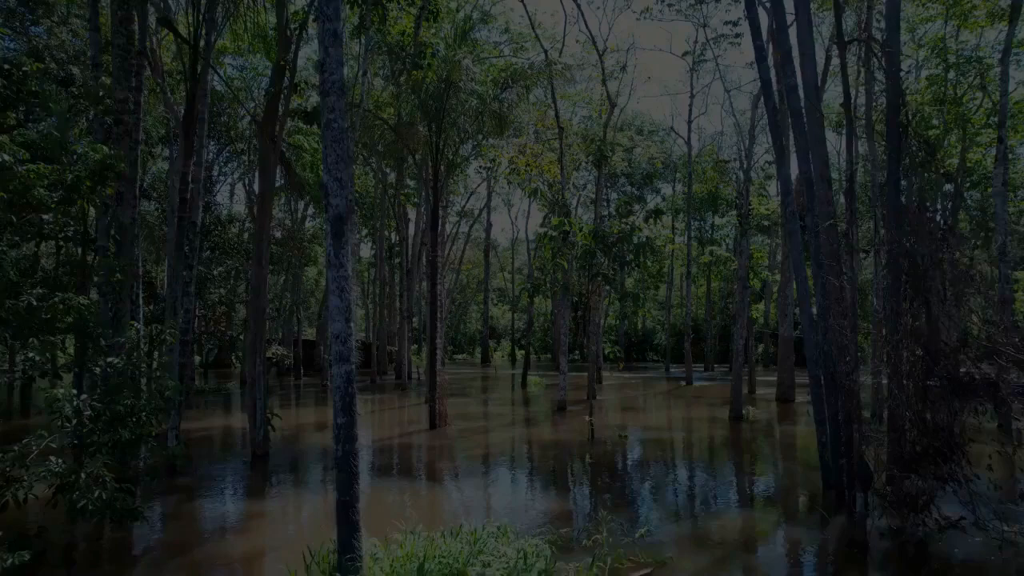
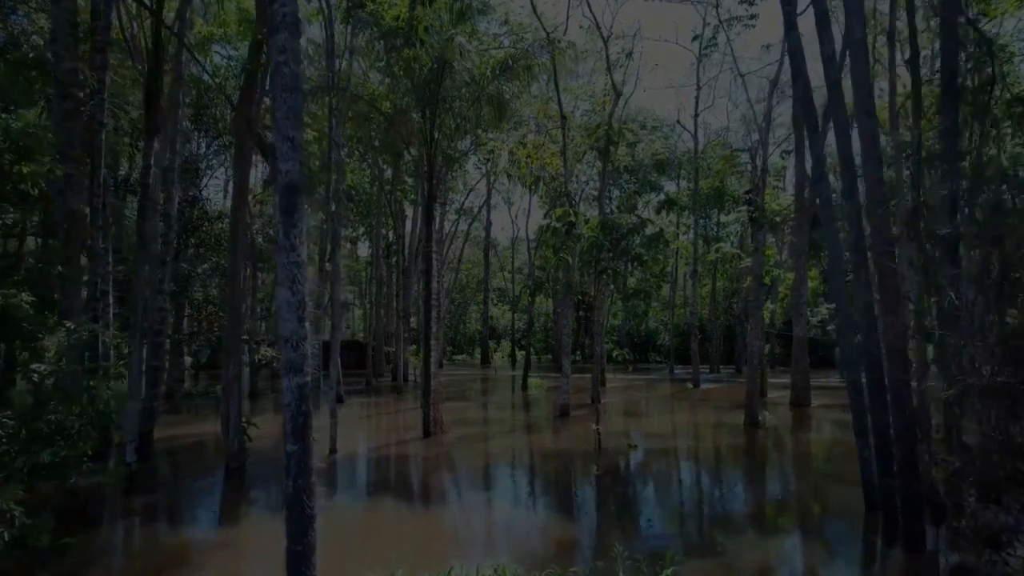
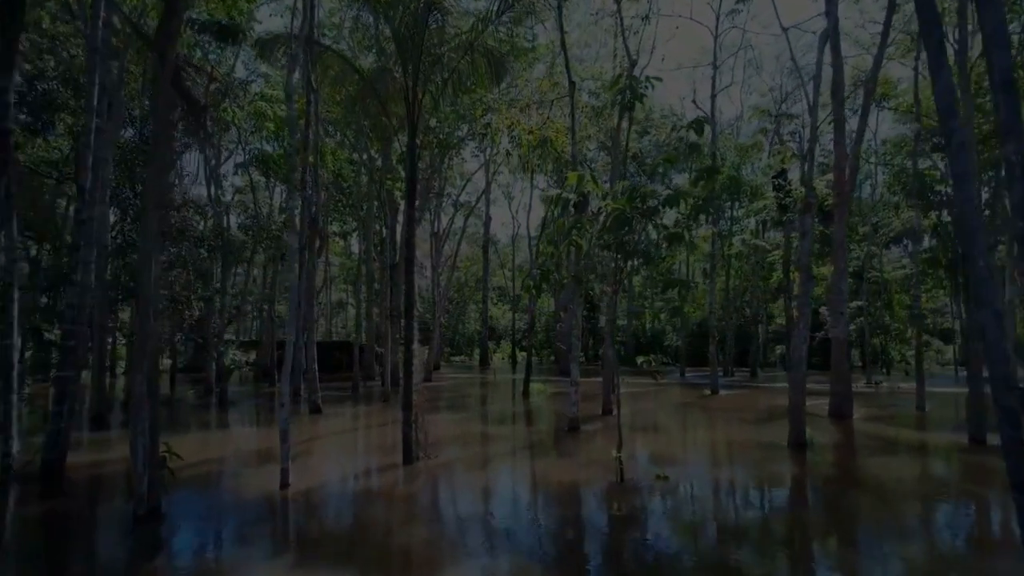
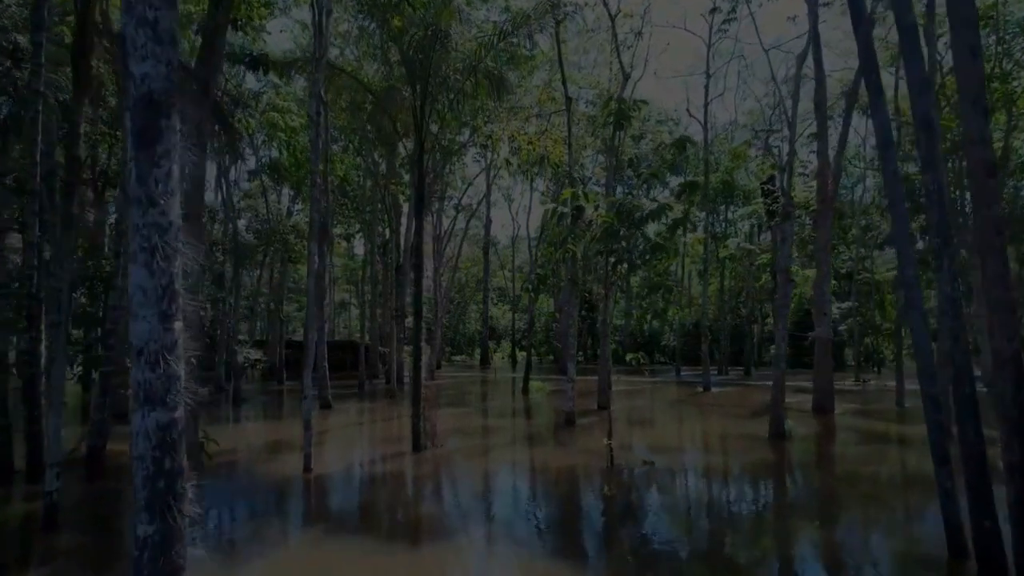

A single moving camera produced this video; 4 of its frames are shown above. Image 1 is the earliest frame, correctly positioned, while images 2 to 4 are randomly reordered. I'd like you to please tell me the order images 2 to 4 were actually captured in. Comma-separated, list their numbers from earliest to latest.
2, 4, 3
